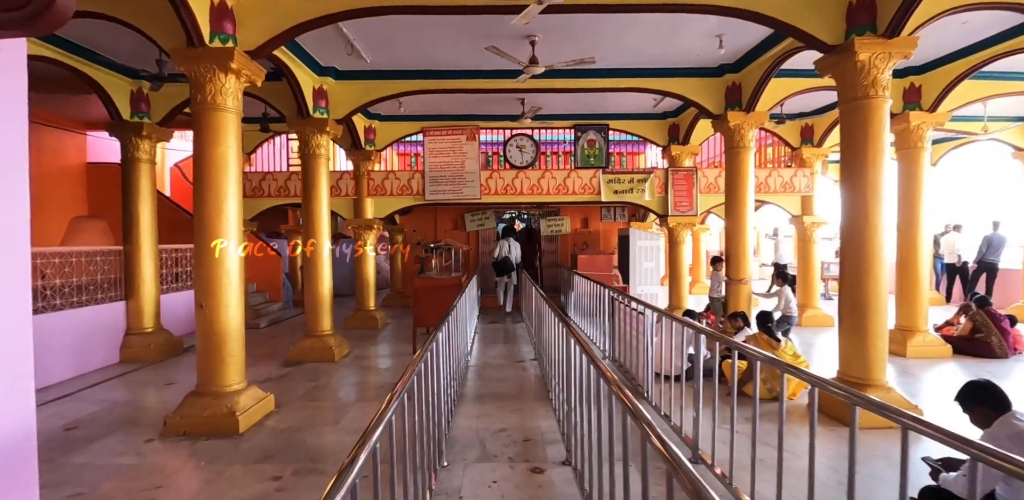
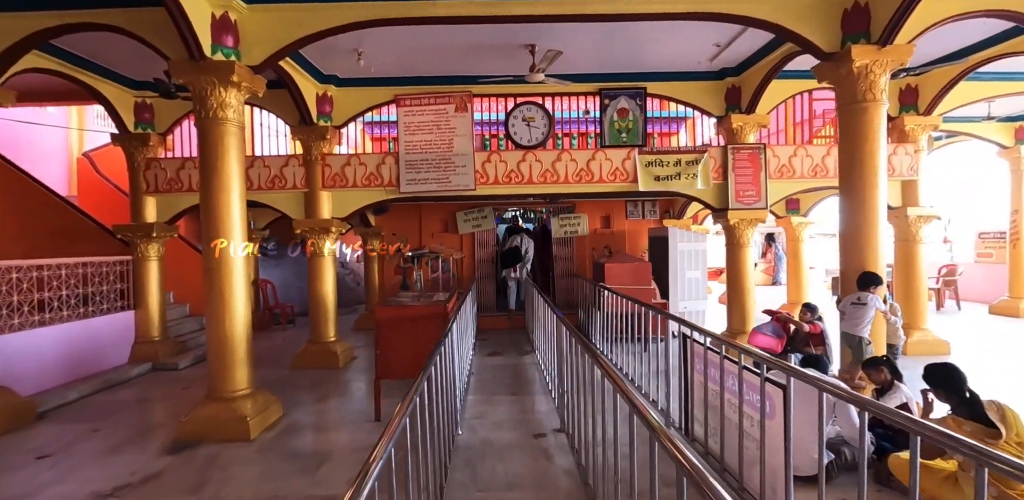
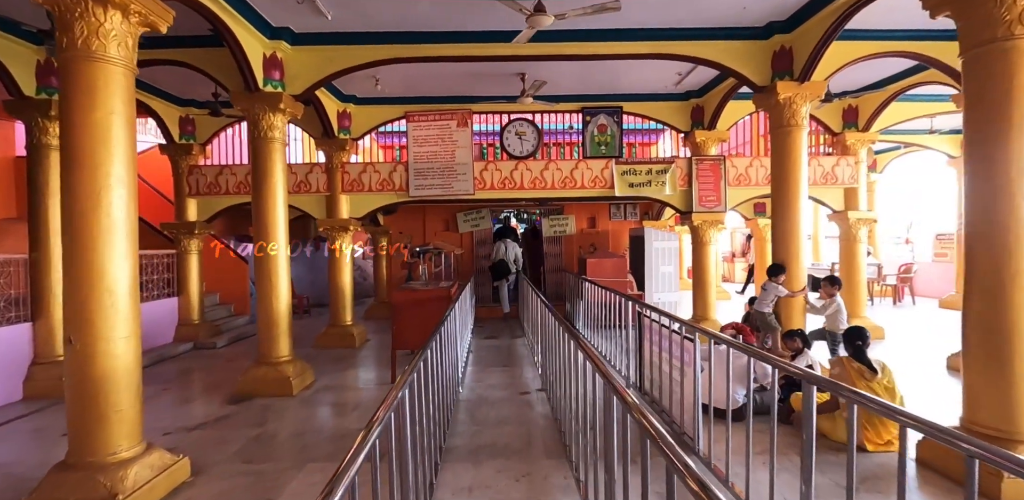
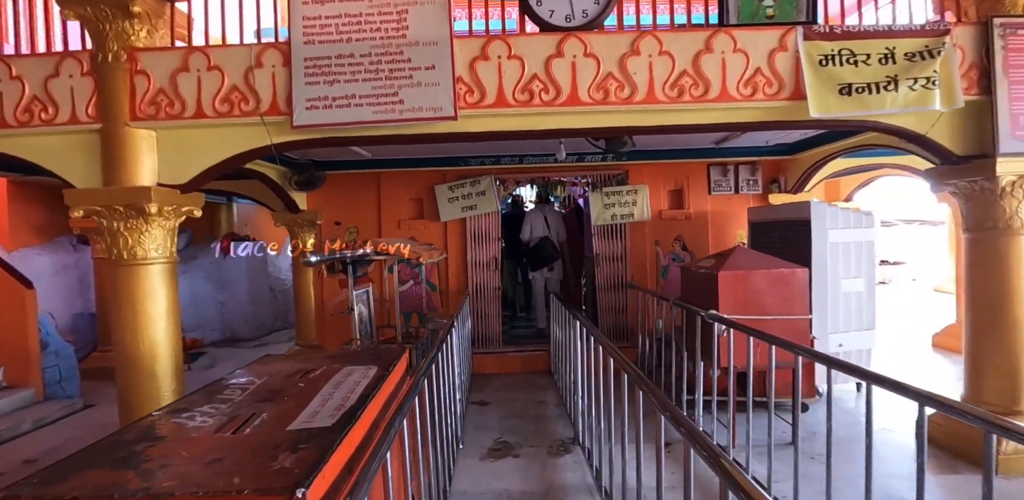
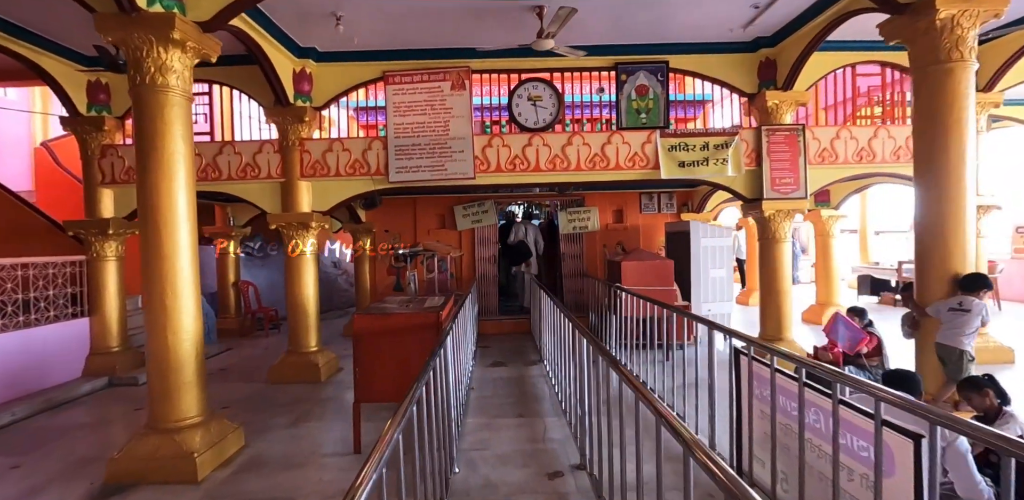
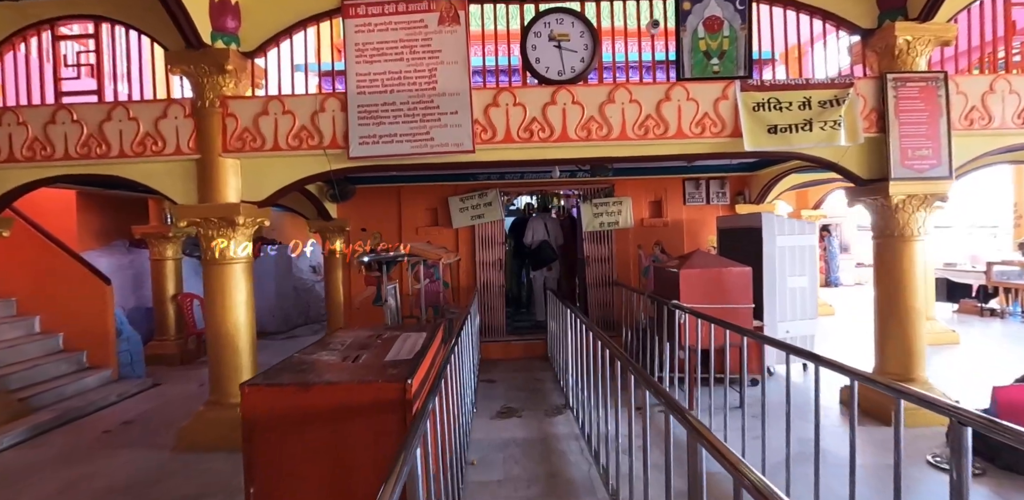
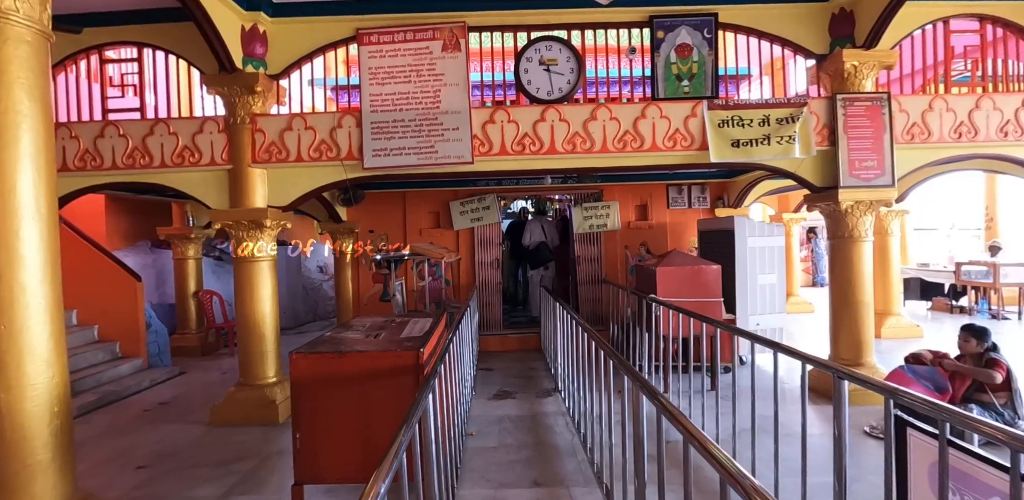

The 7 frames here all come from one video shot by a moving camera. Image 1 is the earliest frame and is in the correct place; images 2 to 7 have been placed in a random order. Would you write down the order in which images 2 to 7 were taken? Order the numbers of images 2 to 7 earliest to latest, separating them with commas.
3, 2, 5, 7, 6, 4
